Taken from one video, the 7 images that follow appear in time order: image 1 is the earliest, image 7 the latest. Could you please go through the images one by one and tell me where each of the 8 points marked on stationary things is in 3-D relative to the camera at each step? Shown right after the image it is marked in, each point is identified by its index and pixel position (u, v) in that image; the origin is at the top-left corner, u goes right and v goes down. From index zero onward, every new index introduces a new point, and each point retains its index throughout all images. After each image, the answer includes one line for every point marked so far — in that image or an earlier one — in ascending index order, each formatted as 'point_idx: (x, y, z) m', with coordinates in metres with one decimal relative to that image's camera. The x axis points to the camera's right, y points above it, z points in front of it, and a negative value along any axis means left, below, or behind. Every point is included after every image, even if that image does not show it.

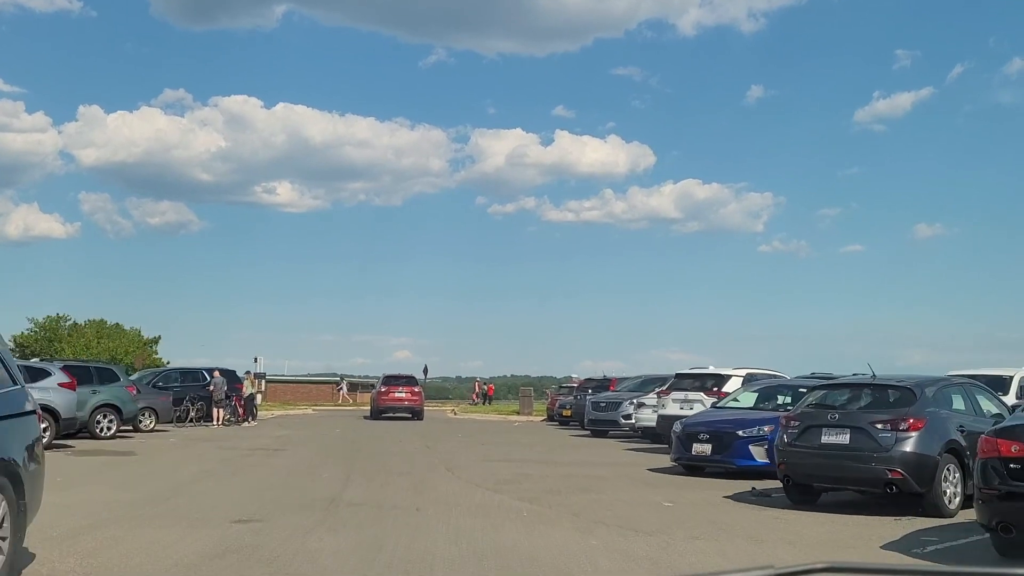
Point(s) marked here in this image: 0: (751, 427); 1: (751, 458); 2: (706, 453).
0: (+3.5, -2.0, +14.3) m
1: (+3.4, -2.4, +14.2) m
2: (+2.9, -2.4, +14.5) m
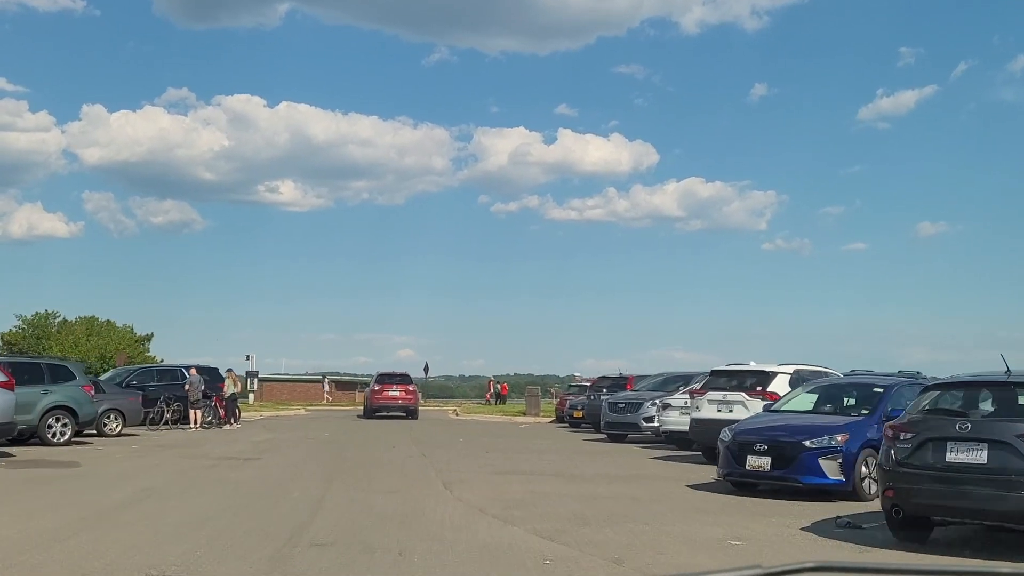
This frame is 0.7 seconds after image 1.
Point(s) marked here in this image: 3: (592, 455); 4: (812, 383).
0: (+3.6, -1.7, +11.6) m
1: (+3.6, -2.2, +11.5) m
2: (+3.0, -2.2, +11.8) m
3: (+1.5, -3.2, +18.8) m
4: (+4.3, -1.3, +14.1) m
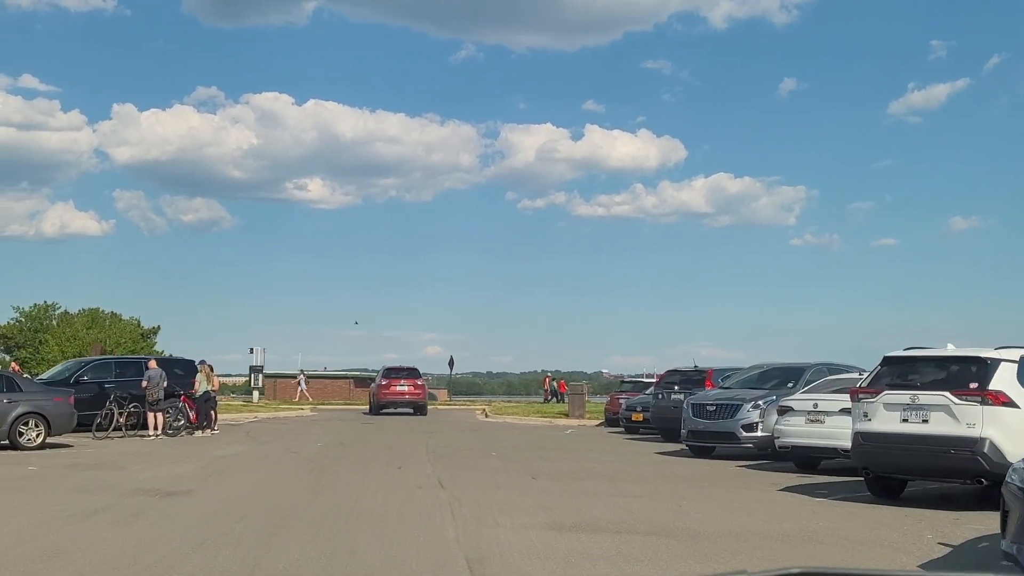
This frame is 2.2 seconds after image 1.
0: (+4.2, -1.1, +5.4) m
1: (+4.1, -1.5, +5.3) m
2: (+3.6, -1.5, +5.7) m
3: (+2.3, -2.5, +12.7) m
4: (+4.9, -0.7, +7.9) m
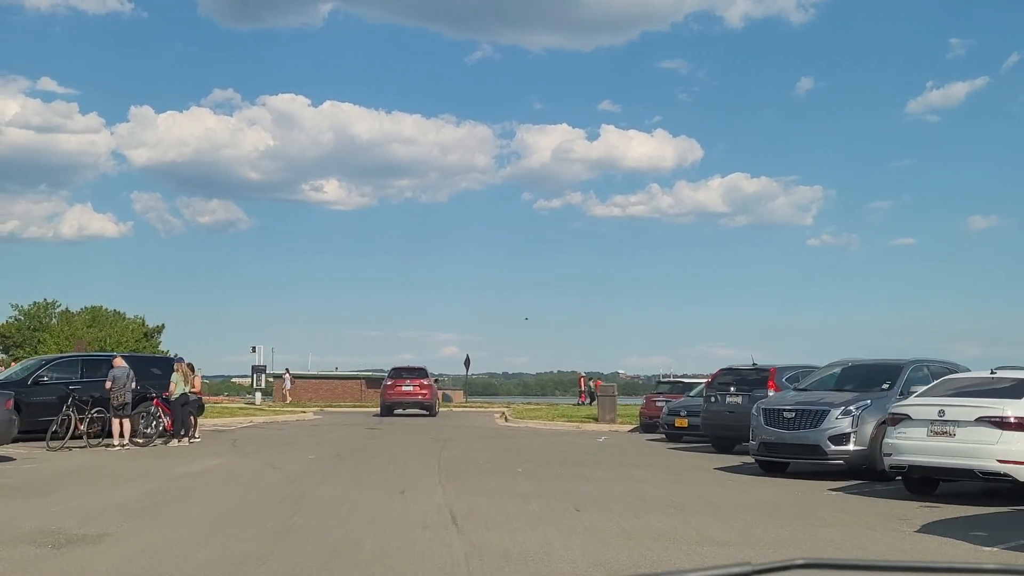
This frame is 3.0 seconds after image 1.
0: (+4.4, -0.8, +2.1) m
1: (+4.4, -1.2, +2.0) m
2: (+3.8, -1.2, +2.4) m
3: (+2.6, -2.2, +9.5) m
4: (+5.2, -0.4, +4.6) m
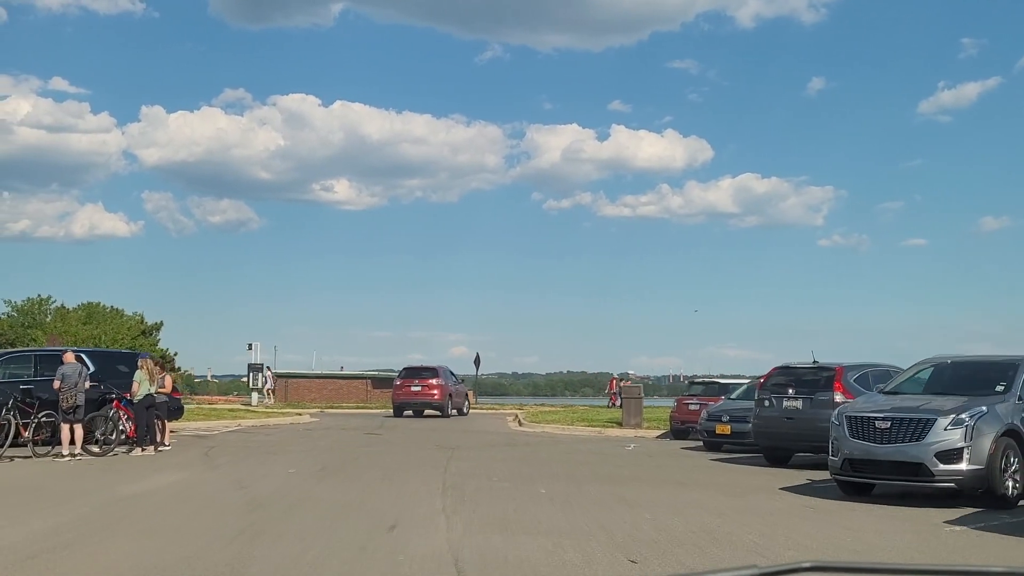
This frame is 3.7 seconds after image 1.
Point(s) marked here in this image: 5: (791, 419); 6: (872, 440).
0: (+4.5, -0.5, -0.7) m
1: (+4.5, -1.0, -0.8) m
2: (+3.9, -0.9, -0.4) m
3: (+2.8, -2.0, +6.7) m
4: (+5.4, -0.1, +1.8) m
5: (+4.4, -2.1, +15.6) m
6: (+4.1, -1.7, +11.1) m
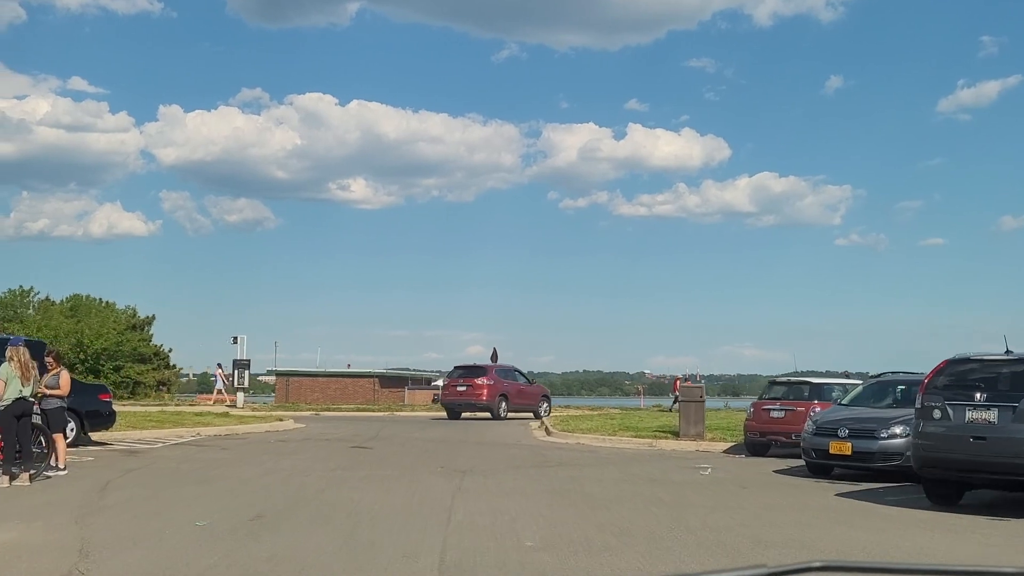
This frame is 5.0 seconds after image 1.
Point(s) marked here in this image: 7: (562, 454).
0: (+4.7, 0.0, -6.1) m
1: (+4.6, -0.4, -6.2) m
2: (+4.1, -0.4, -5.8) m
3: (+3.1, -1.4, +1.3) m
4: (+5.5, +0.4, -3.6) m
5: (+4.8, -1.6, +10.2) m
6: (+4.4, -1.2, +5.8) m
7: (+1.0, -2.9, +17.6) m
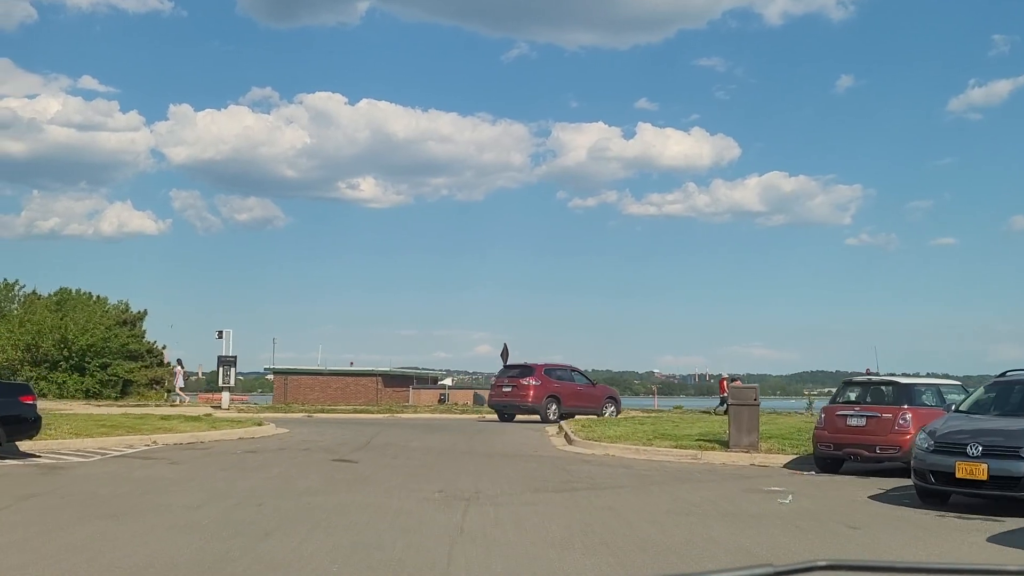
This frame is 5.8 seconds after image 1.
0: (+4.7, +0.3, -9.5) m
1: (+4.7, -0.1, -9.6) m
2: (+4.1, -0.1, -9.2) m
3: (+3.2, -1.1, -2.1) m
4: (+5.6, +0.7, -7.0) m
5: (+5.0, -1.2, +6.8) m
6: (+4.6, -0.9, +2.4) m
7: (+1.2, -2.6, +14.2) m
